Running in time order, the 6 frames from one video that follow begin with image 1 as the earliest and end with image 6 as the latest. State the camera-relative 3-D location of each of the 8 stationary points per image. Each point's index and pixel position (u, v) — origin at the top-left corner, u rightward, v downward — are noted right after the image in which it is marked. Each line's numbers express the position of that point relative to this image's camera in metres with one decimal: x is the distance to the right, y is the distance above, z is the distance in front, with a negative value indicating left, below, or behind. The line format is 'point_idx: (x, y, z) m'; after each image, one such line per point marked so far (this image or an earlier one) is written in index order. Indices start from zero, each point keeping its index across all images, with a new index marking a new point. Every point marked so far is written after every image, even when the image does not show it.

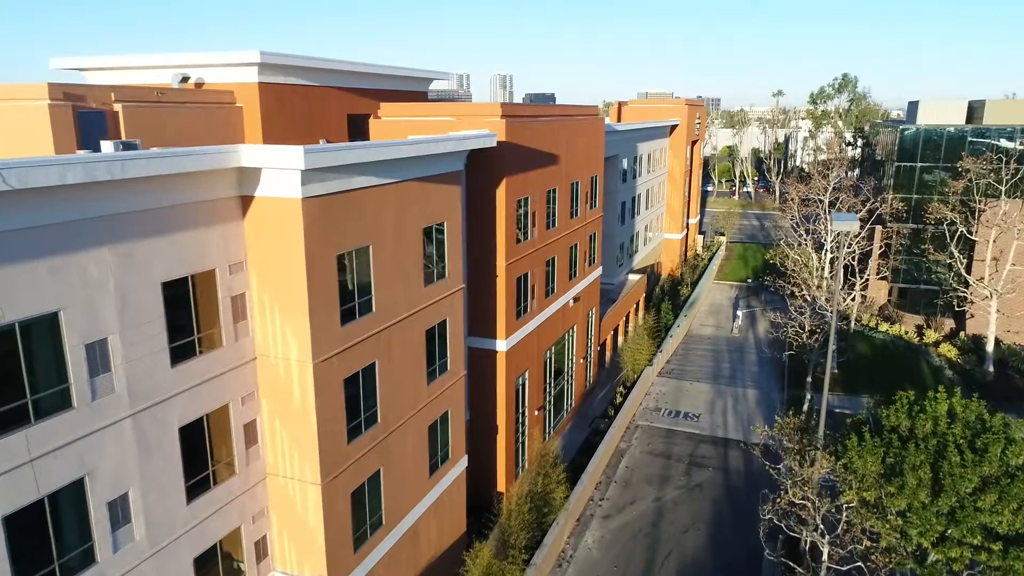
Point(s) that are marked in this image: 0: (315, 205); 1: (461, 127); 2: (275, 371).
0: (-1.8, +0.8, +11.1) m
1: (-0.8, +2.5, +18.7) m
2: (-2.3, -0.8, +11.7) m
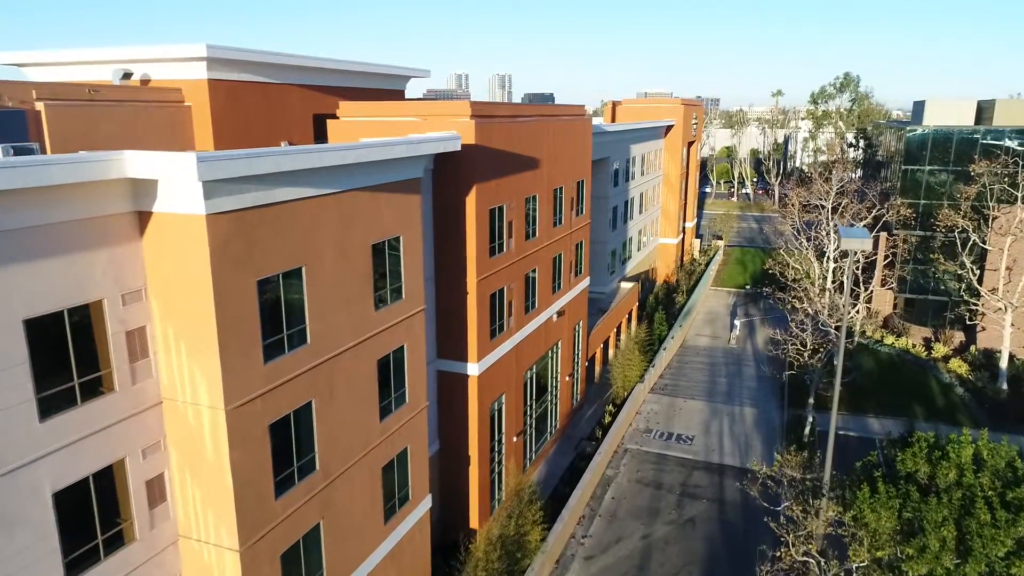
0: (-2.2, +0.5, +9.3) m
1: (-1.2, +2.2, +16.8) m
2: (-2.7, -1.1, +9.9) m
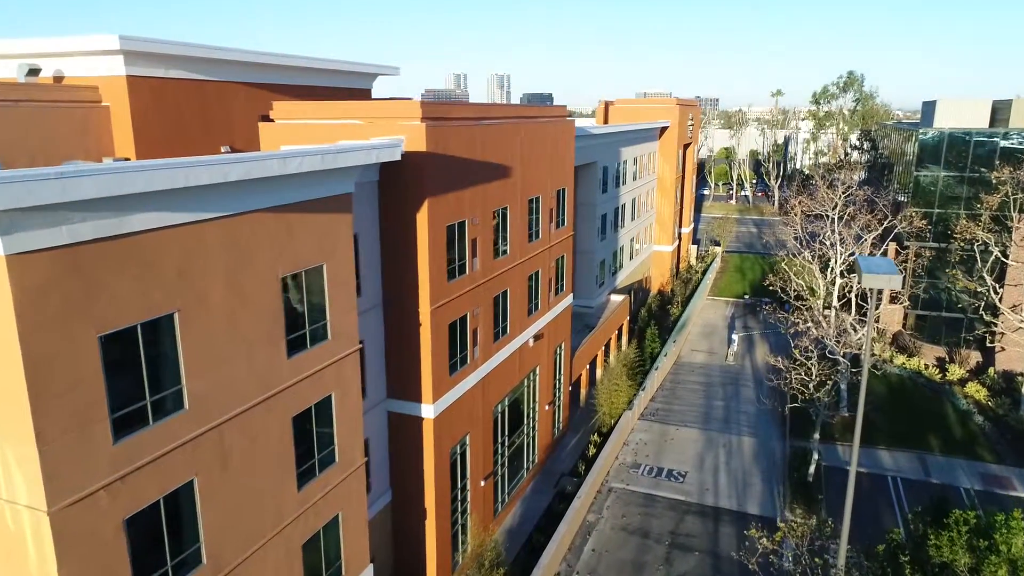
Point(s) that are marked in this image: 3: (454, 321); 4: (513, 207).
0: (-2.7, +0.1, +6.9) m
1: (-1.7, +1.9, +14.5) m
2: (-3.2, -1.4, +7.5) m
3: (-0.8, -0.4, +15.9) m
4: (0.0, +1.3, +18.6) m
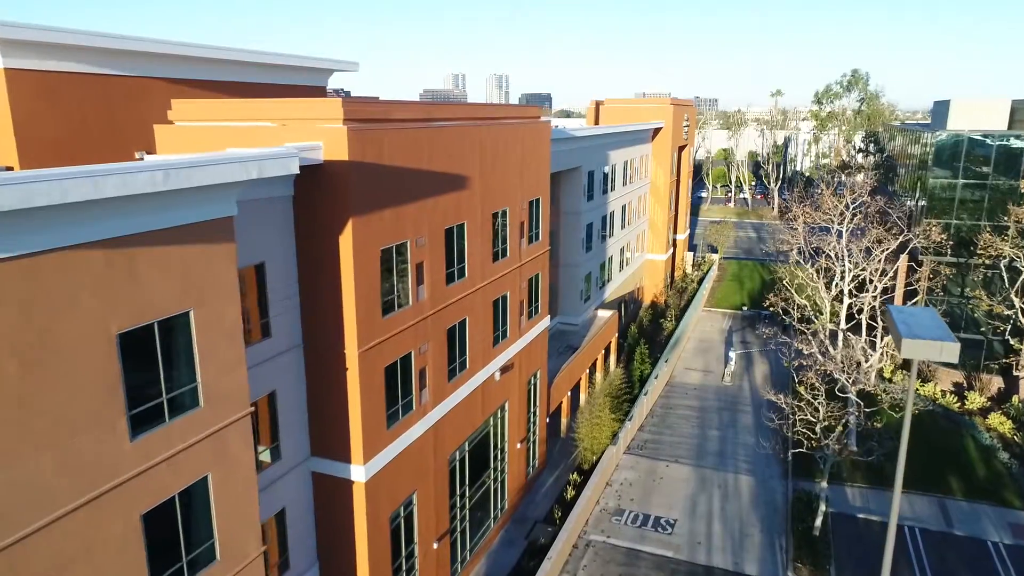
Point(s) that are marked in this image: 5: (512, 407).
0: (-3.3, -0.2, +4.3) m
1: (-2.2, +1.5, +11.8) m
2: (-3.8, -1.8, +4.9) m
3: (-1.3, -0.8, +13.3) m
4: (-0.5, +0.9, +16.0) m
5: (0.0, -2.0, +19.6) m
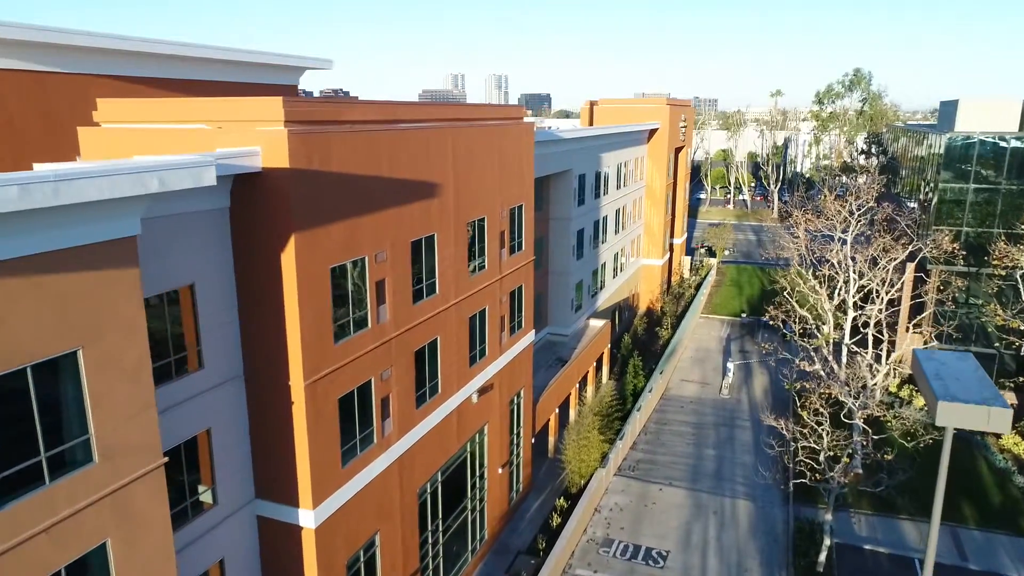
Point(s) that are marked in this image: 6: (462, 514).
0: (-3.6, -0.4, +2.9) m
1: (-2.5, +1.3, +10.4) m
2: (-4.1, -2.0, +3.5) m
3: (-1.6, -1.0, +11.9) m
4: (-0.8, +0.7, +14.6) m
5: (-0.3, -2.2, +18.2) m
6: (-0.7, -3.2, +17.0) m
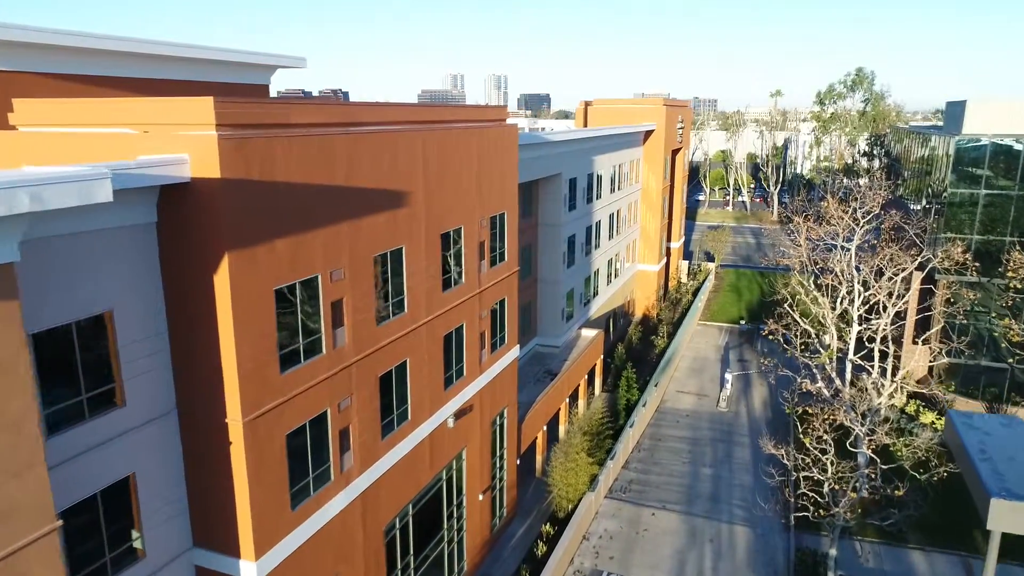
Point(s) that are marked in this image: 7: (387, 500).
0: (-3.8, -0.6, +1.6) m
1: (-2.8, +1.1, +9.2) m
2: (-4.3, -2.2, +2.3) m
3: (-1.9, -1.2, +10.7) m
4: (-1.1, +0.5, +13.4) m
5: (-0.6, -2.4, +17.0) m
6: (-1.0, -3.4, +15.8) m
7: (-1.4, -2.3, +13.3) m
